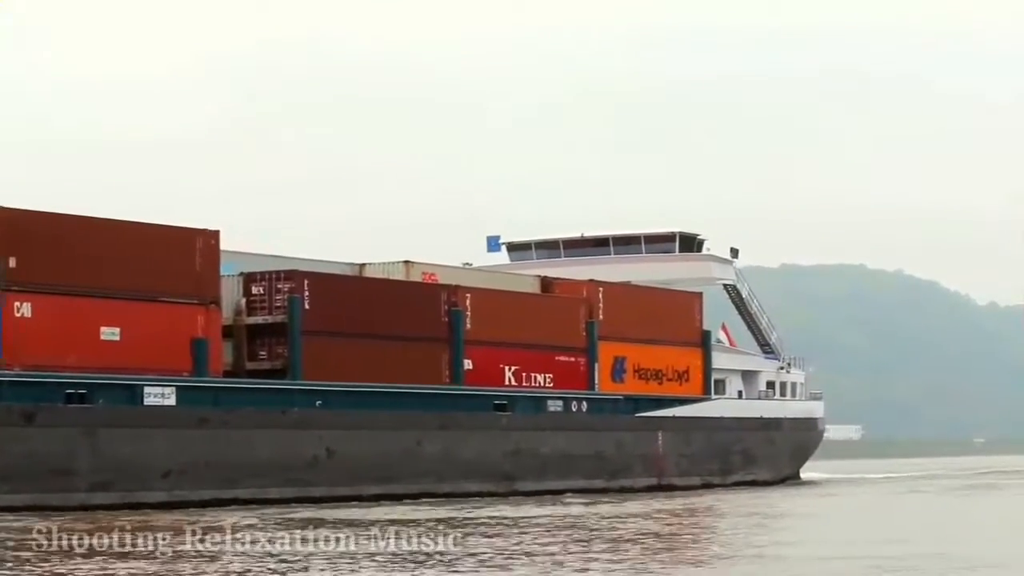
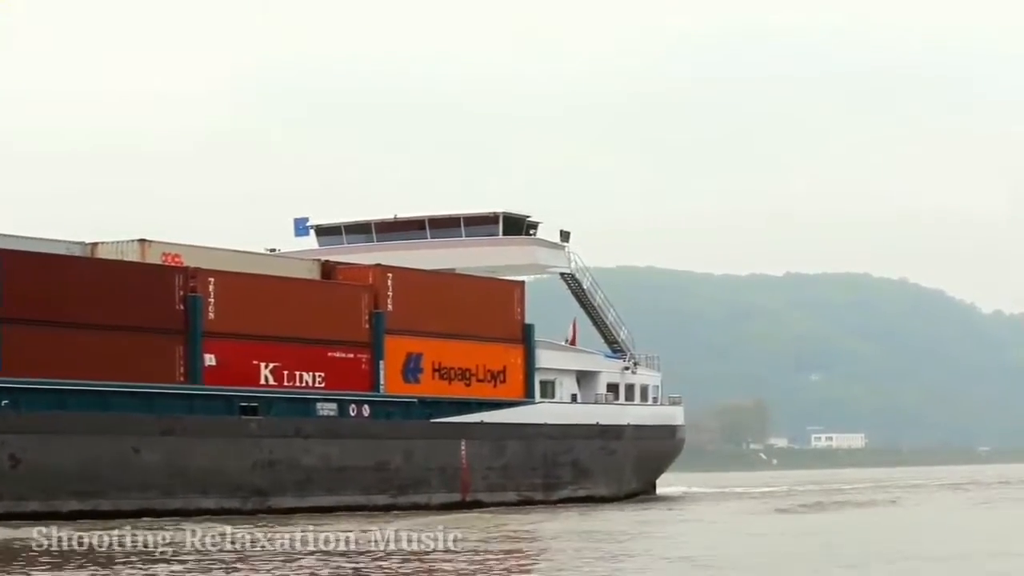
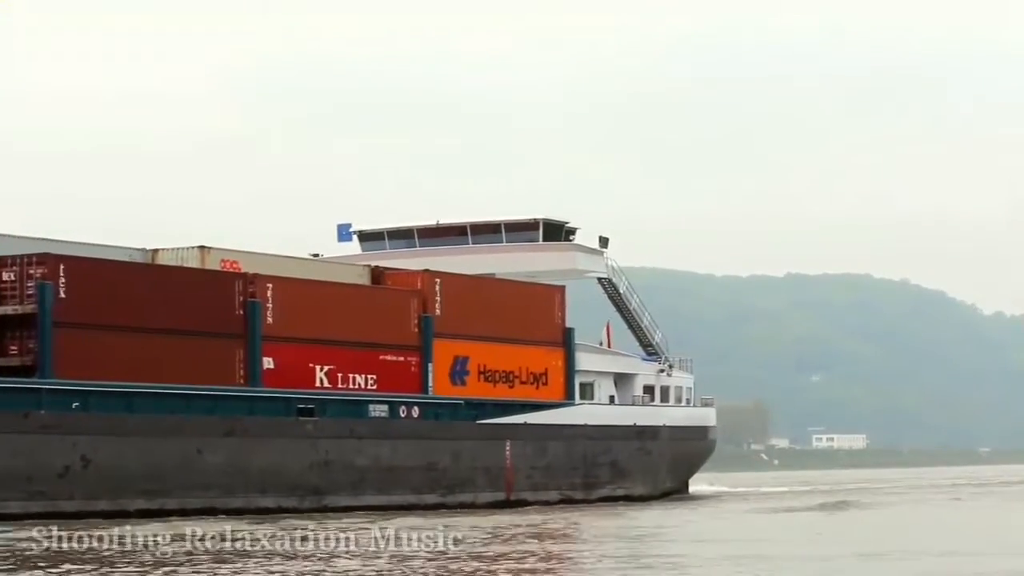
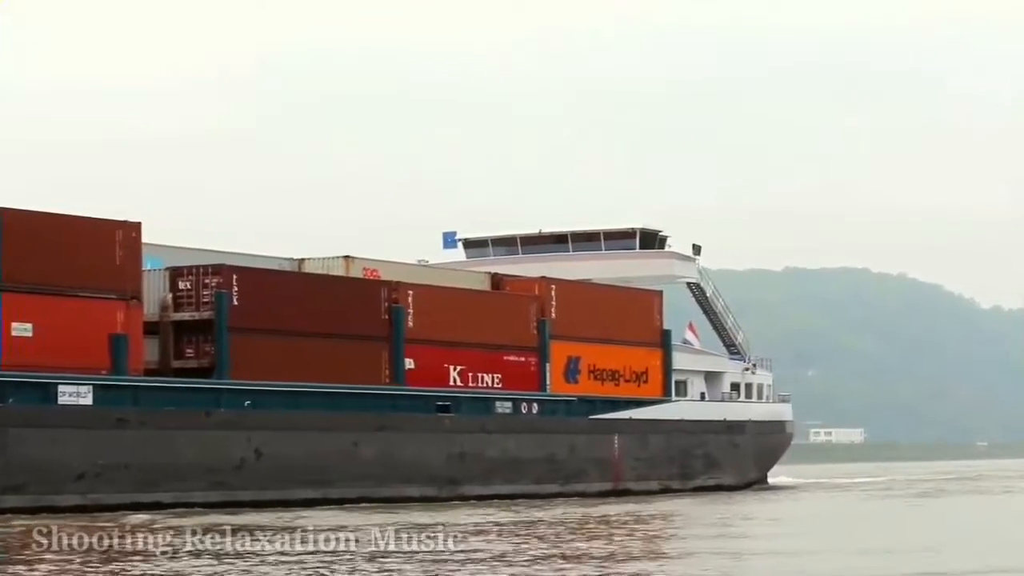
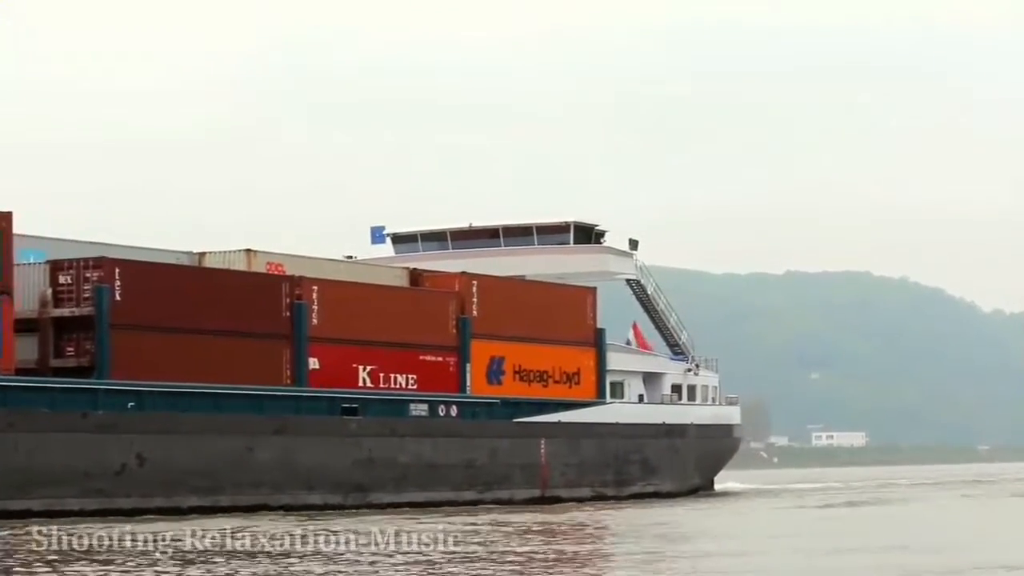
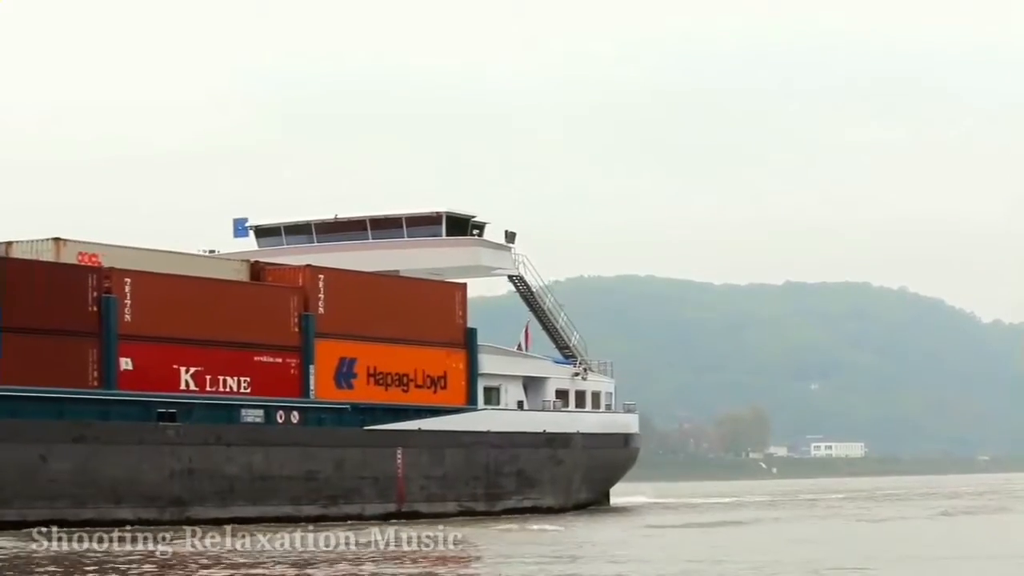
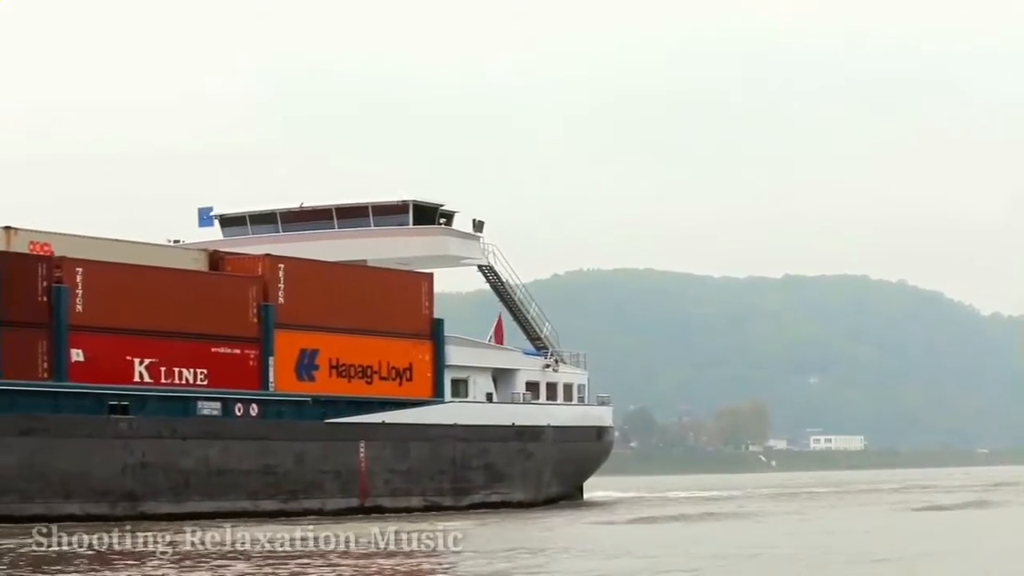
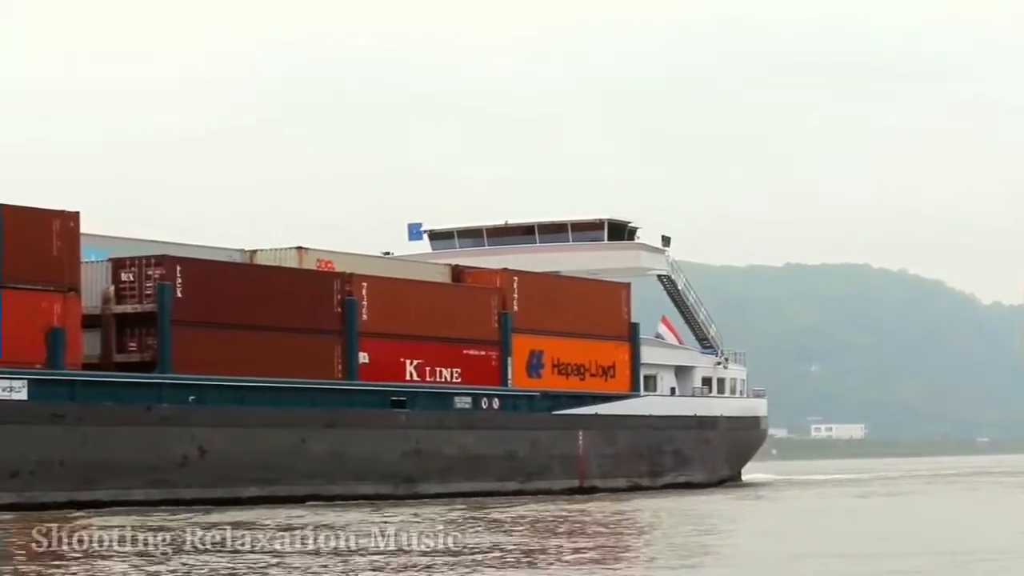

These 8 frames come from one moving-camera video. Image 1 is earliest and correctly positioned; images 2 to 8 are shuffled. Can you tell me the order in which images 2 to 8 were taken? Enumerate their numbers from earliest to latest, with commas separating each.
4, 8, 5, 3, 2, 6, 7
